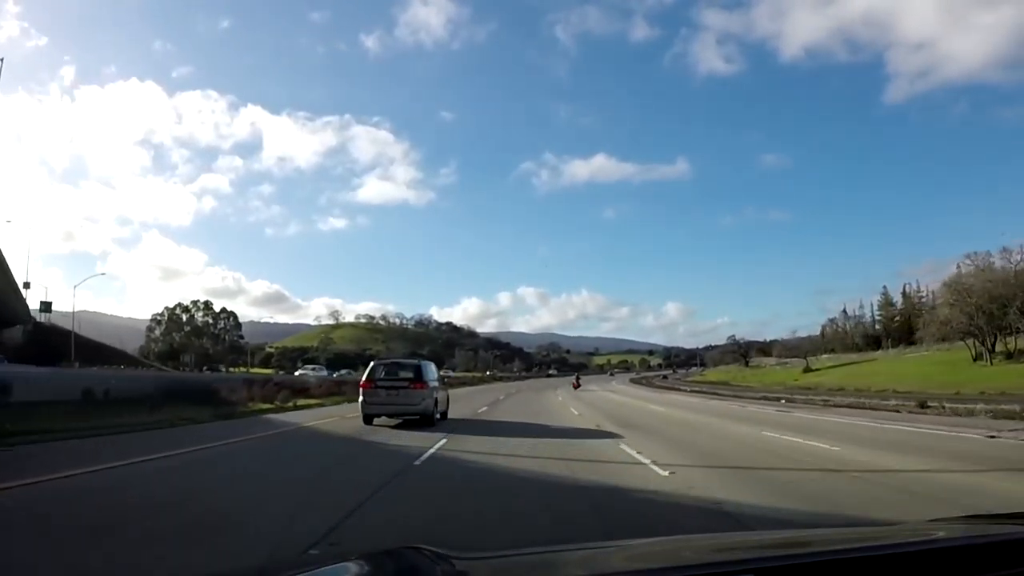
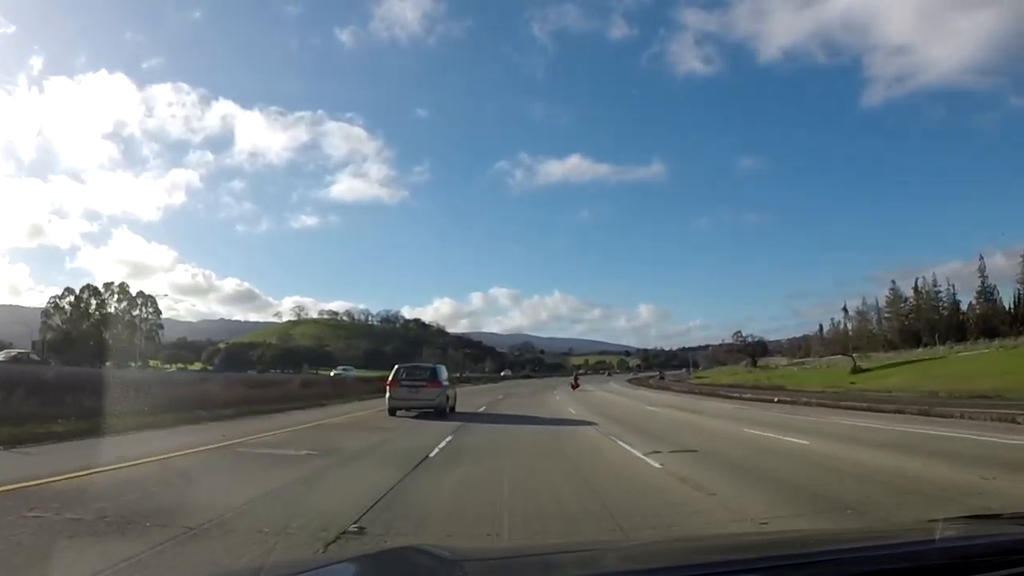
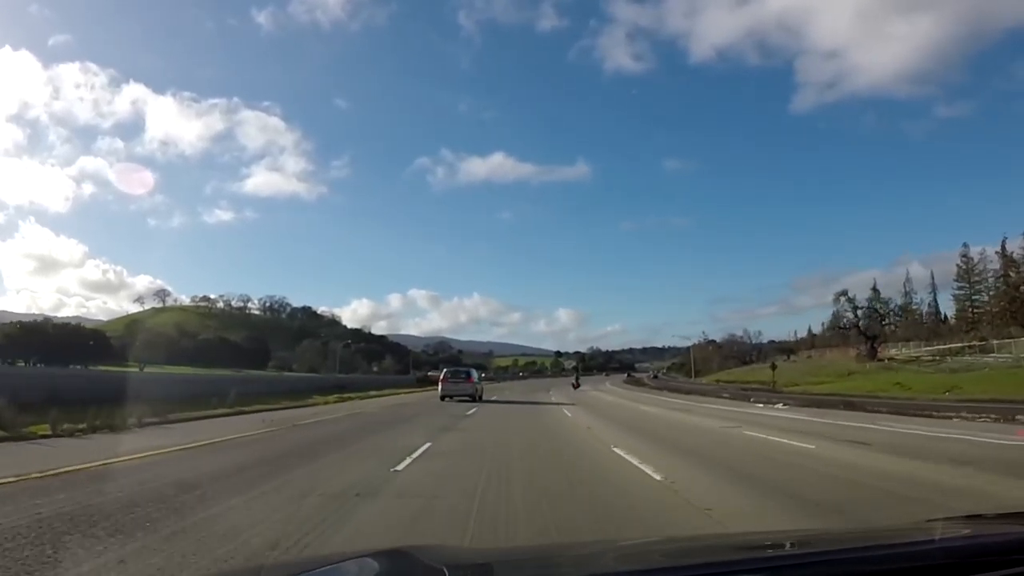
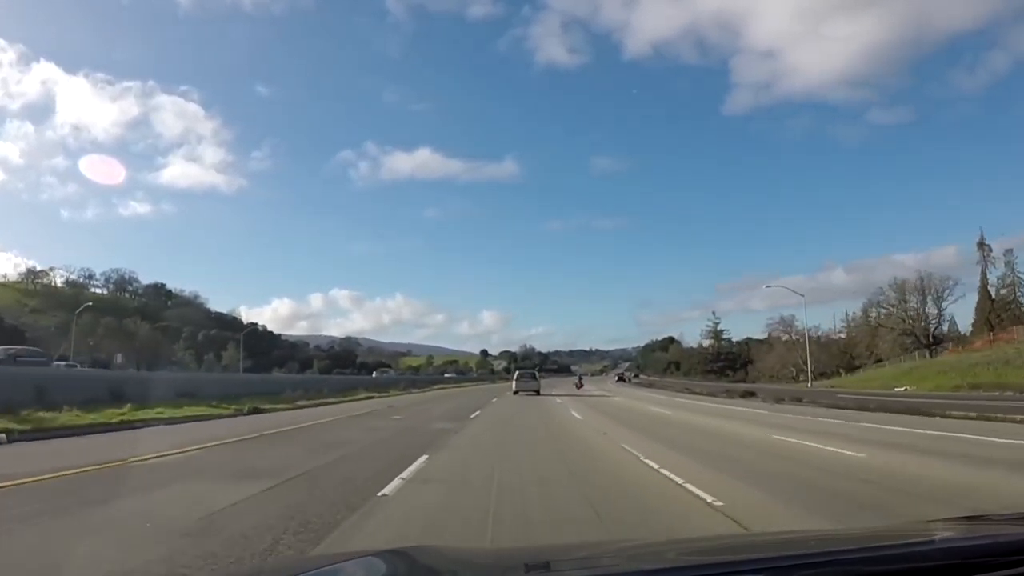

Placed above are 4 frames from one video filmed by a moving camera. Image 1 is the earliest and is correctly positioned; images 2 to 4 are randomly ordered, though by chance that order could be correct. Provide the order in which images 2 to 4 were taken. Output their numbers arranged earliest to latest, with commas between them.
2, 3, 4
